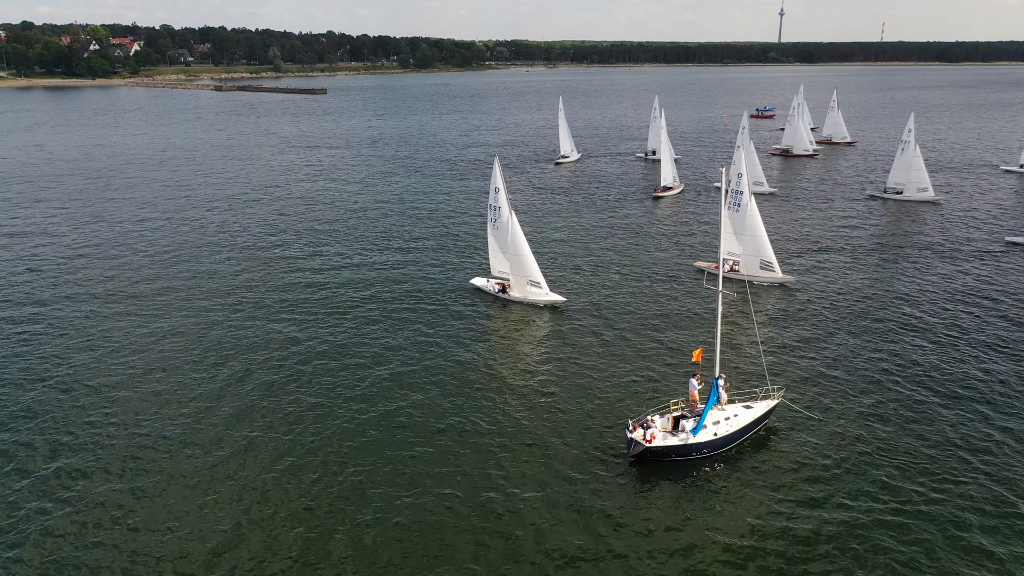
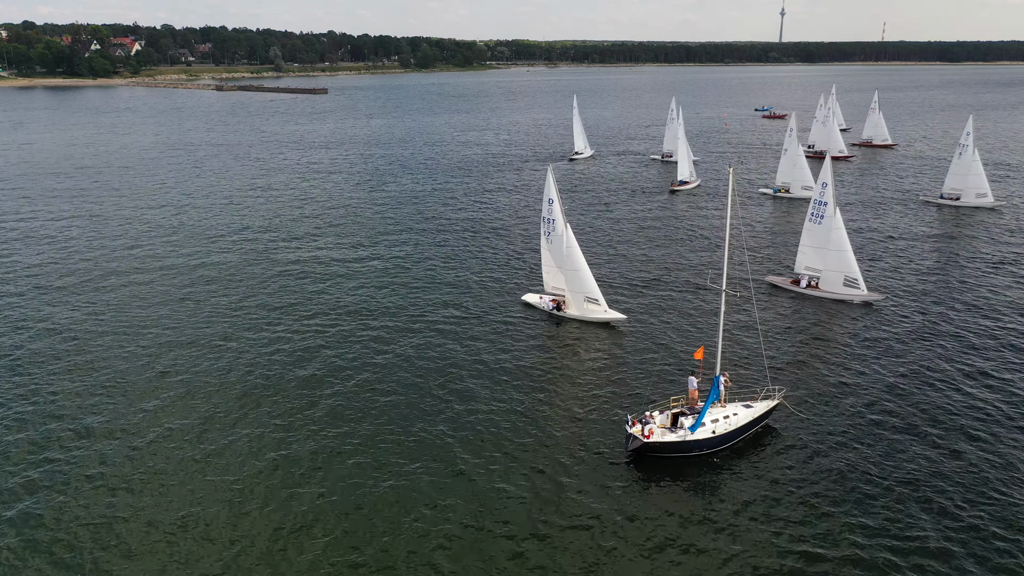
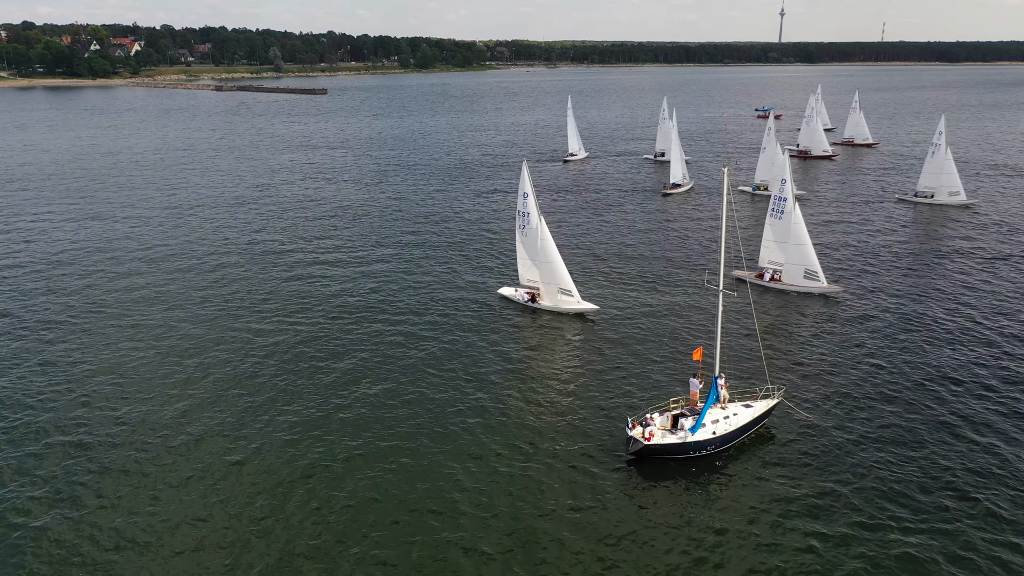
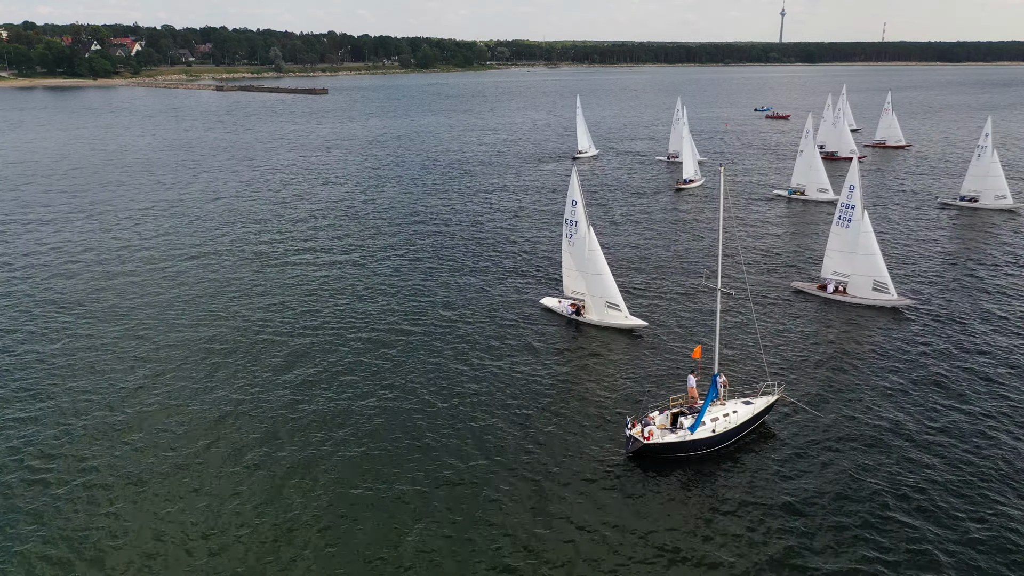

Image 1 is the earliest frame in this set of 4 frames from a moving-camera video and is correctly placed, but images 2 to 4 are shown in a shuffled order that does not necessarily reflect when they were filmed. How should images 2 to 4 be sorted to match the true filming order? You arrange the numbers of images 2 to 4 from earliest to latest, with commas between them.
3, 2, 4
